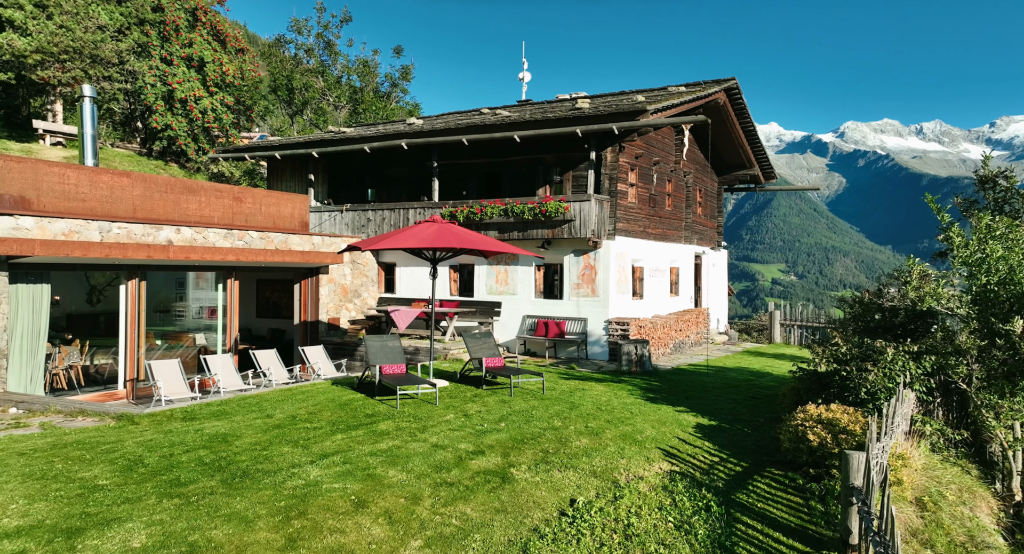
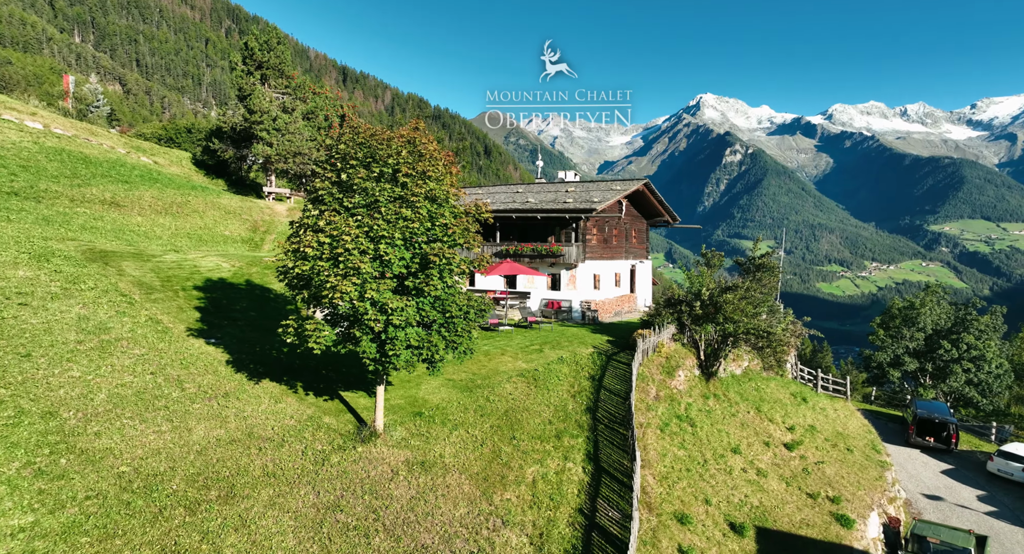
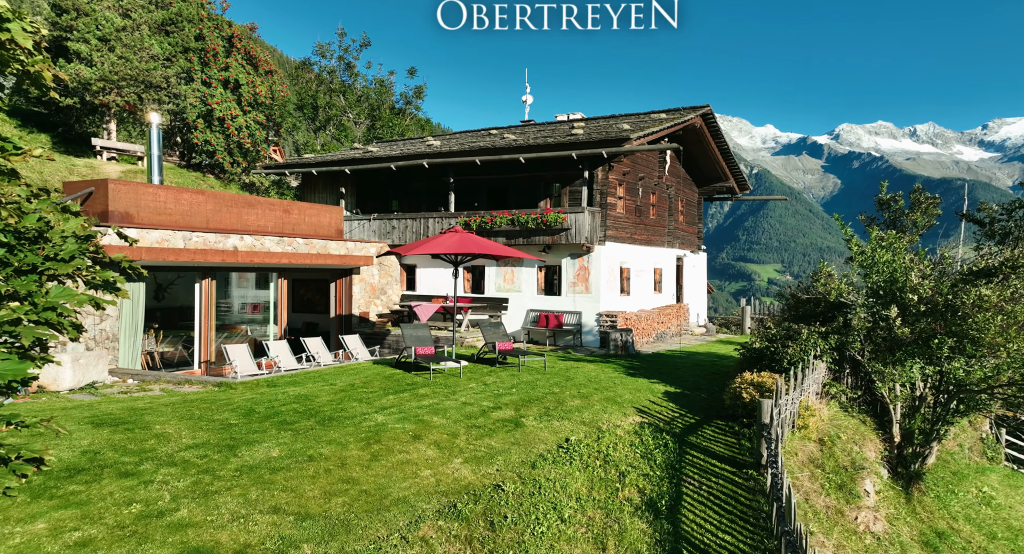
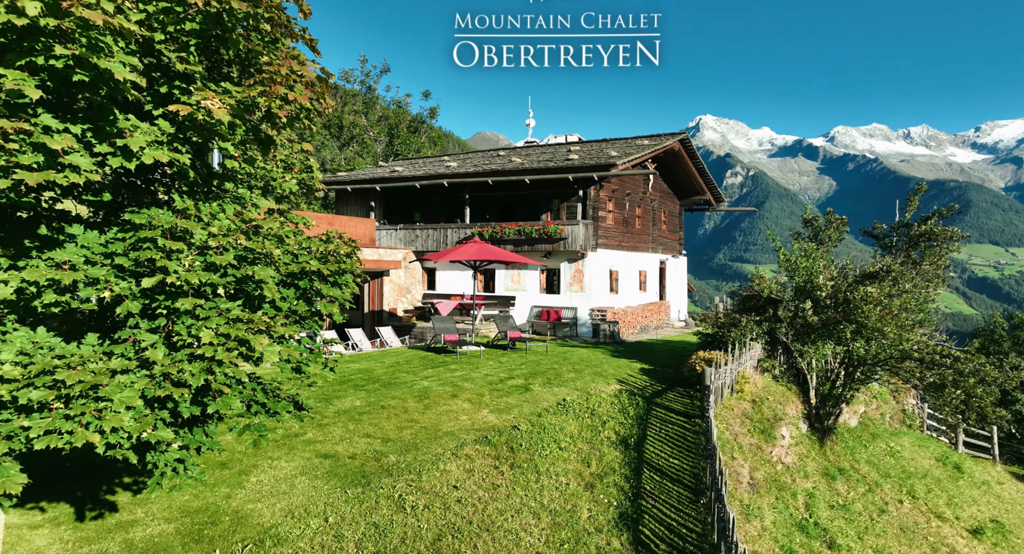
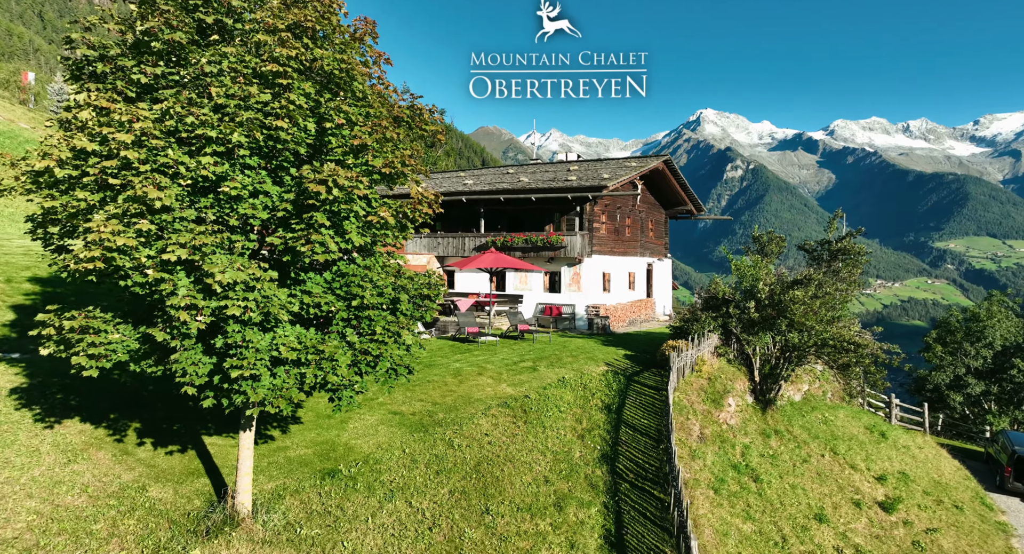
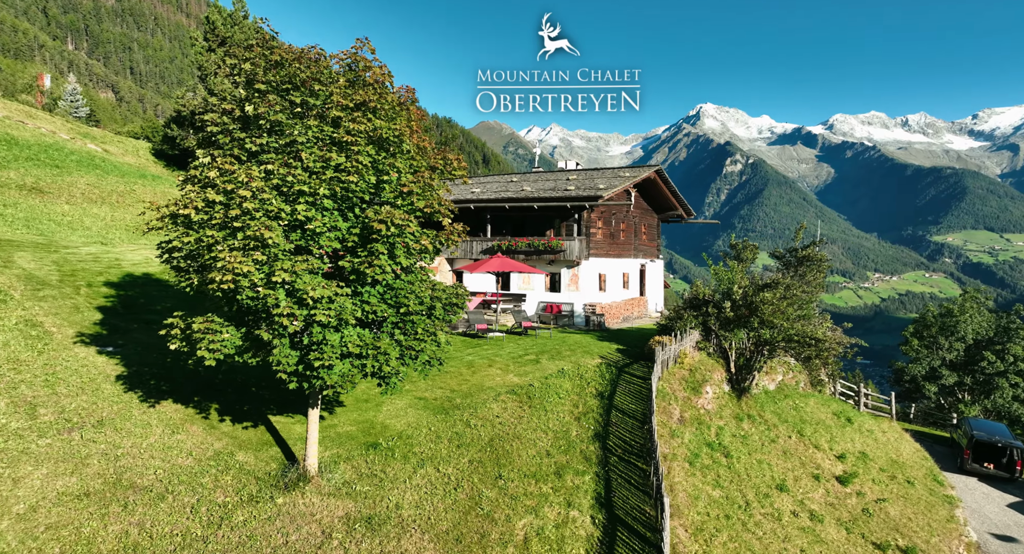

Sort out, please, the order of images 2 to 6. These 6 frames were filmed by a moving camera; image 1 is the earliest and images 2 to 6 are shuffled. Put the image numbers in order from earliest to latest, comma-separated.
3, 4, 5, 6, 2
